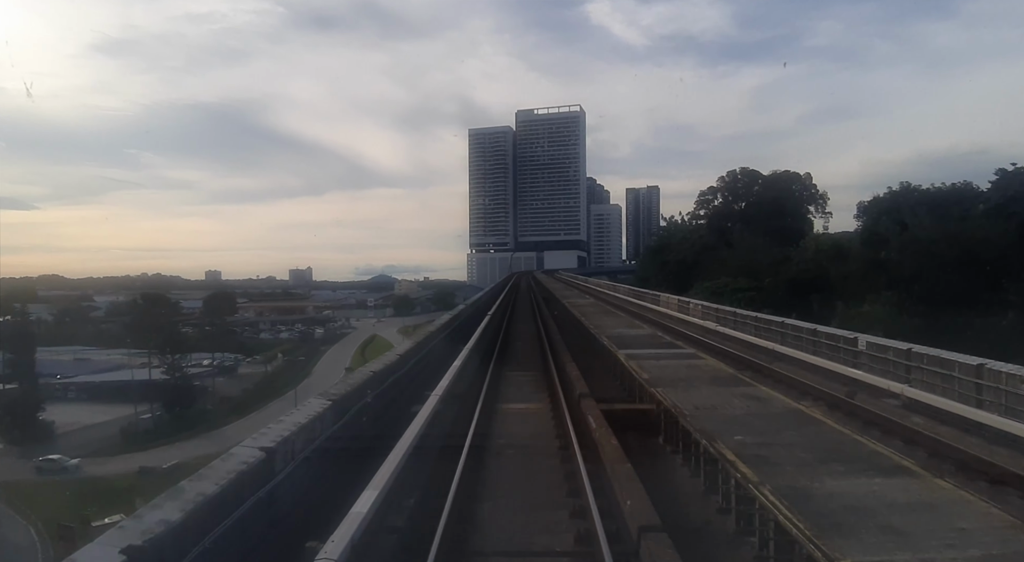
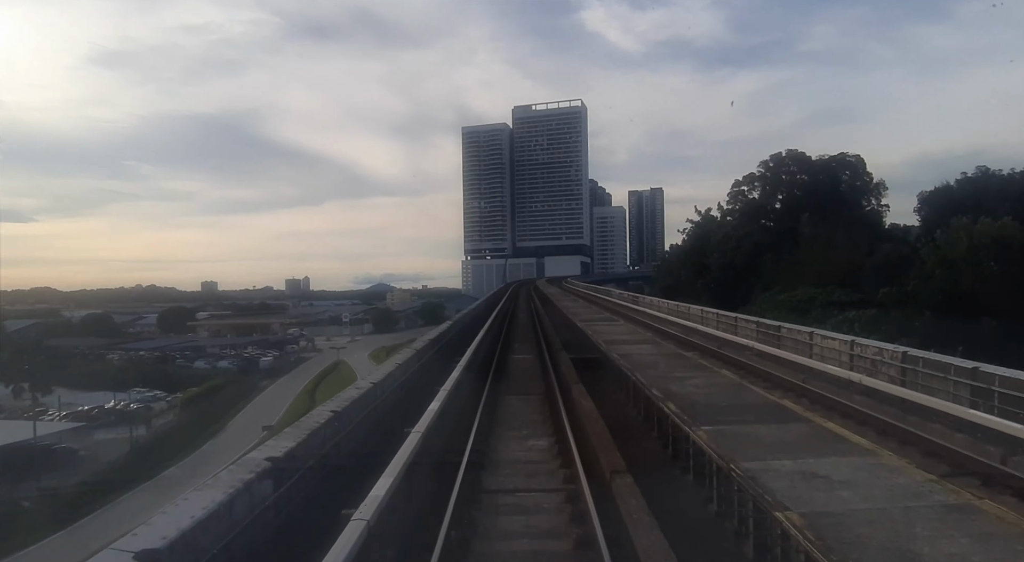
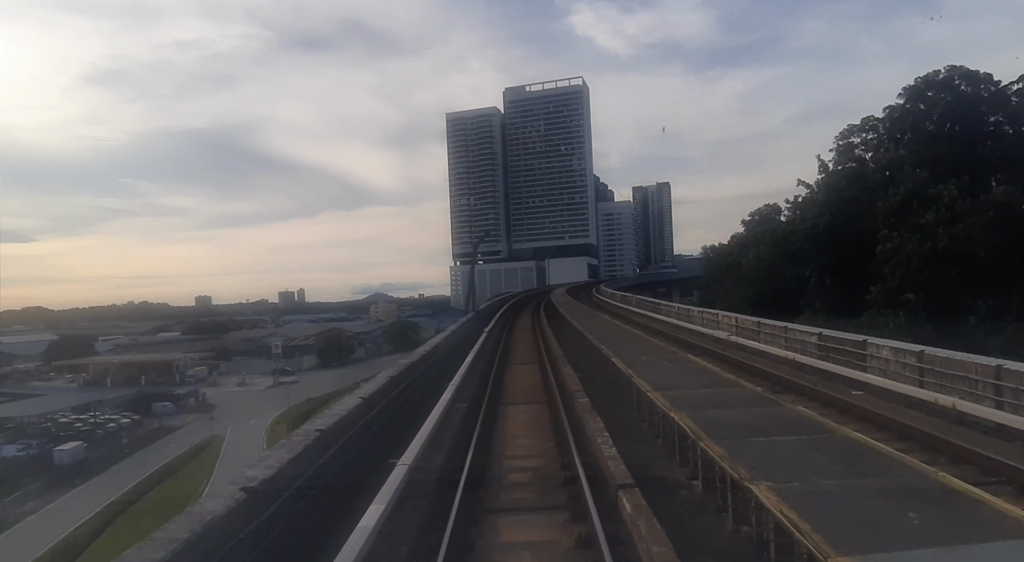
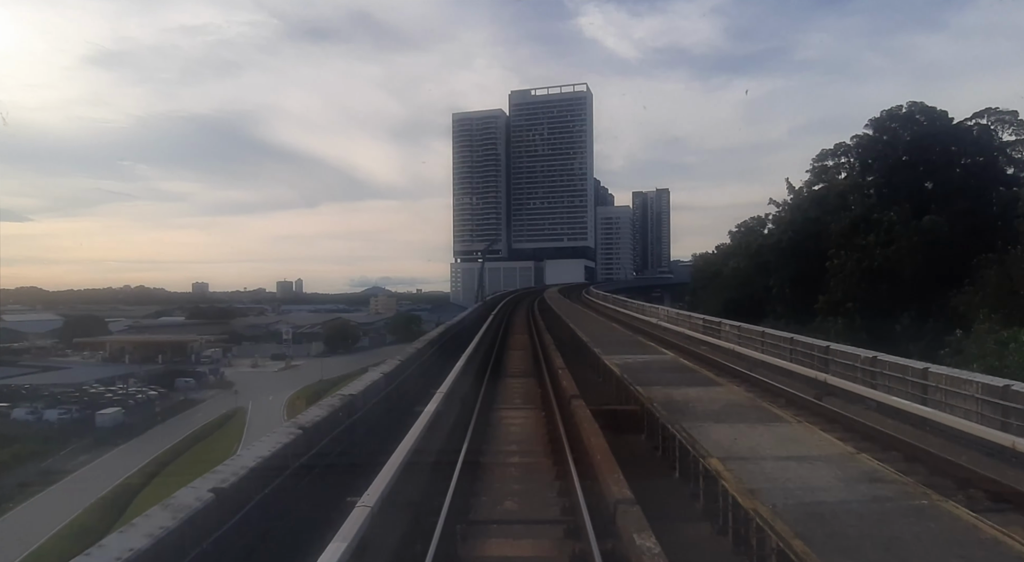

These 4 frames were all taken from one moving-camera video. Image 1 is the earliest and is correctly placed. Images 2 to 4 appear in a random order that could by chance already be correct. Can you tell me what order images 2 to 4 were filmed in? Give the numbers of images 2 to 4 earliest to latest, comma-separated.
2, 4, 3
